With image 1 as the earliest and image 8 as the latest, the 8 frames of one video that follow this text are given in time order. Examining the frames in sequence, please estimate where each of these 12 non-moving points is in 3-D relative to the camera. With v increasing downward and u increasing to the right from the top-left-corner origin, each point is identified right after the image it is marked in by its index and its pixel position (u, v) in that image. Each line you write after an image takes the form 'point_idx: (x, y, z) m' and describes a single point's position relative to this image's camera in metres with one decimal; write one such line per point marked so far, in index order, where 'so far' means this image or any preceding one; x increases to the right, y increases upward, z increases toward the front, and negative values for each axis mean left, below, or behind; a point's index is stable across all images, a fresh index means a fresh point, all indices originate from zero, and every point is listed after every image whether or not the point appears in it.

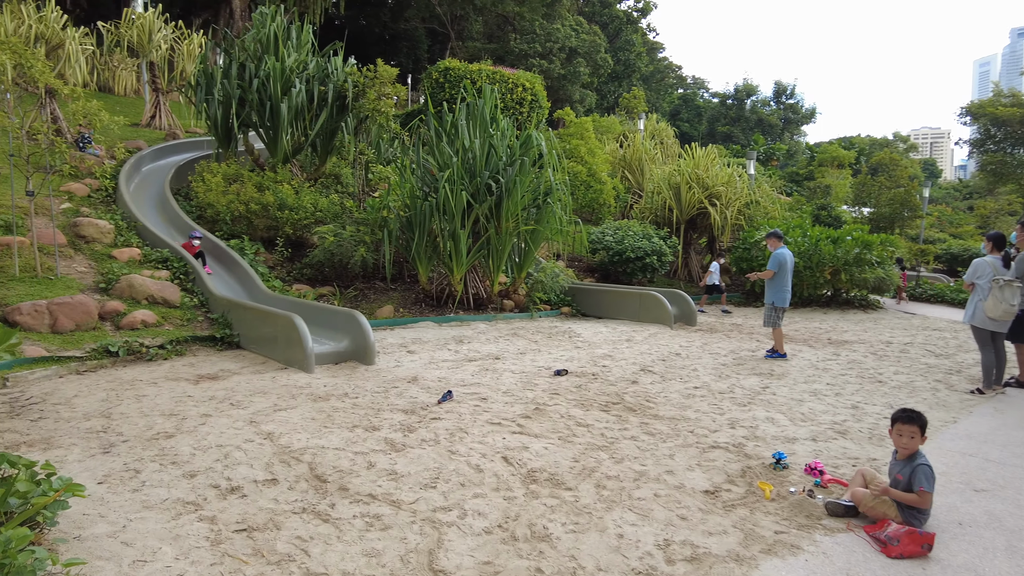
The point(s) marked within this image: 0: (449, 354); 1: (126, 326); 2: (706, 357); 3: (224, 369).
0: (-0.6, -0.6, +5.9) m
1: (-3.5, -0.3, +5.8) m
2: (+1.8, -0.7, +6.1) m
3: (-2.3, -0.6, +5.2) m
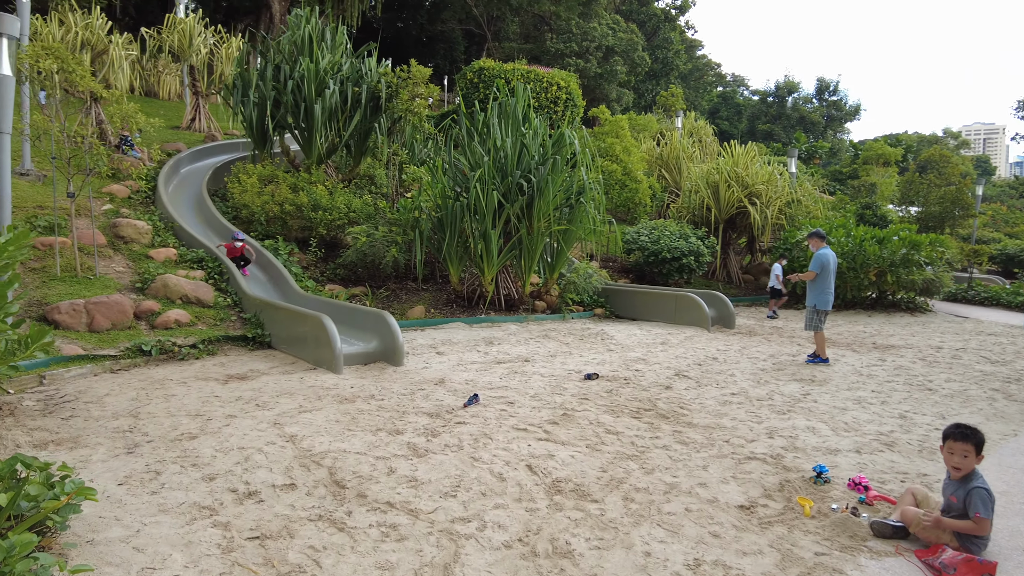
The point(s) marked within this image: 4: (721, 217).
0: (-0.3, -0.6, +5.8) m
1: (-3.2, -0.3, +5.9) m
2: (+2.1, -0.7, +5.9) m
3: (-2.1, -0.6, +5.2) m
4: (+3.4, +1.1, +10.6) m
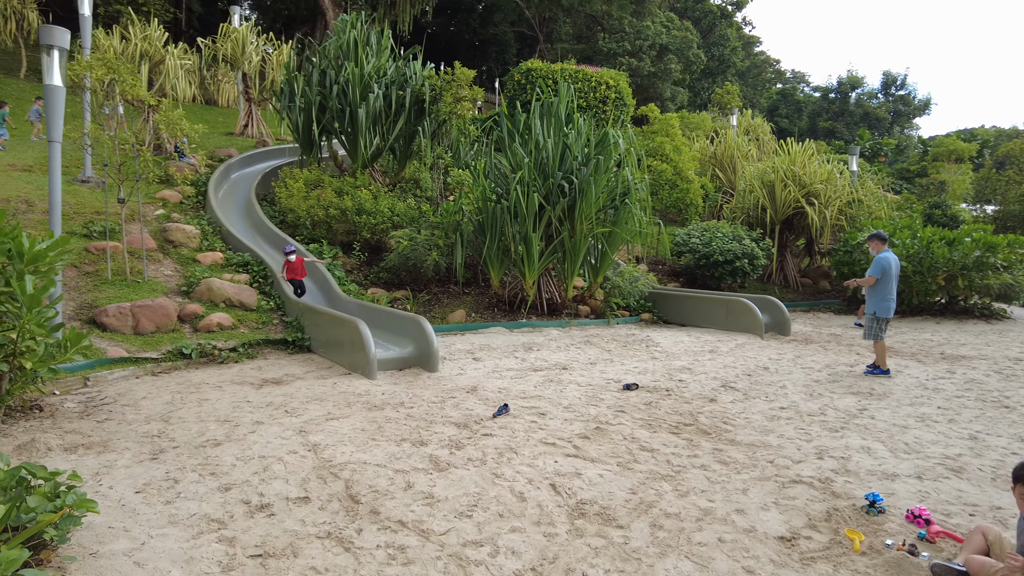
0: (0.0, -0.7, +5.7) m
1: (-2.8, -0.4, +6.0) m
2: (+2.4, -0.7, +5.5) m
3: (-1.8, -0.7, +5.2) m
4: (+4.1, +1.1, +10.1) m
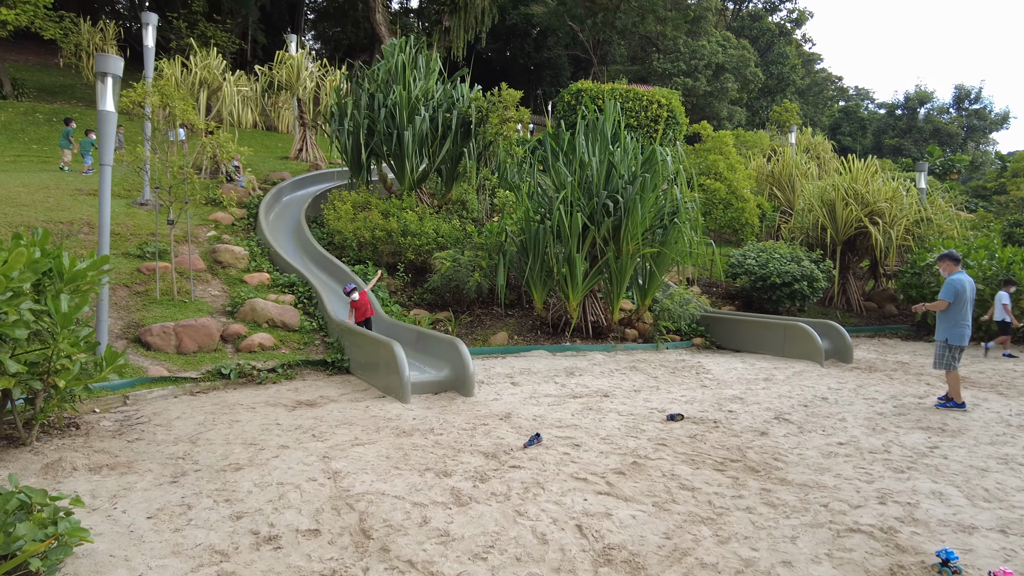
0: (+0.4, -0.8, +5.5) m
1: (-2.5, -0.6, +6.0) m
2: (+2.7, -0.9, +5.1) m
3: (-1.5, -0.8, +5.1) m
4: (+4.8, +0.7, +9.6) m
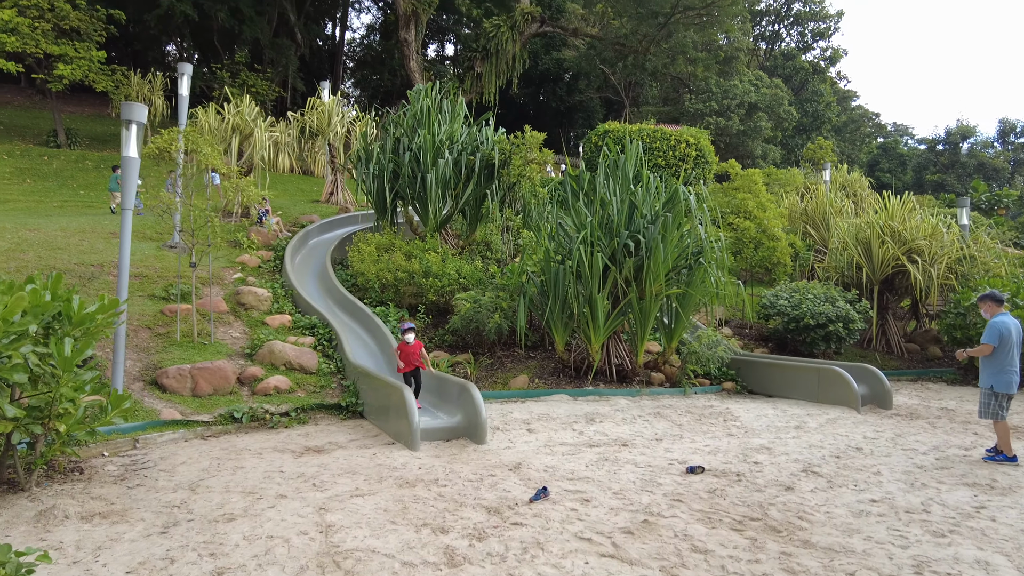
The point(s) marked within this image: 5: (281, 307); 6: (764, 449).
0: (+0.5, -1.2, +5.2) m
1: (-2.3, -0.9, +5.9) m
2: (+2.8, -1.2, +4.8) m
3: (-1.4, -1.2, +5.0) m
4: (+5.2, +0.1, +9.2) m
5: (-2.8, -0.2, +7.7) m
6: (+1.9, -1.2, +4.9) m
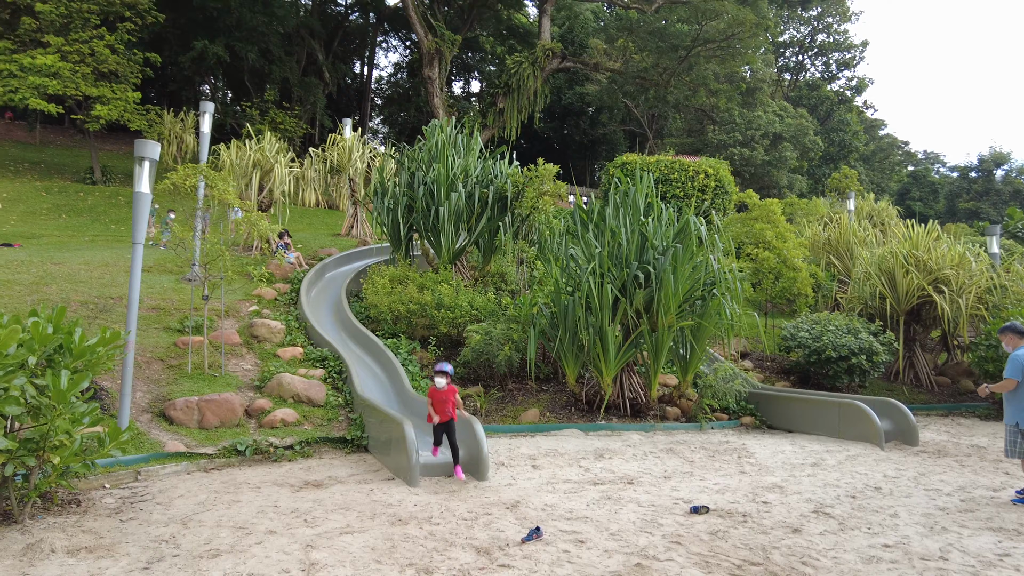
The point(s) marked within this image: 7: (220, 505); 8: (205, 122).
0: (+0.5, -1.4, +5.1) m
1: (-2.3, -1.2, +5.9) m
2: (+2.8, -1.5, +4.5) m
3: (-1.4, -1.4, +4.9) m
4: (+5.4, -0.3, +8.9) m
5: (-2.6, -0.6, +7.8) m
6: (+1.9, -1.4, +4.7) m
7: (-1.9, -1.4, +4.2) m
8: (-4.2, +2.3, +9.0) m
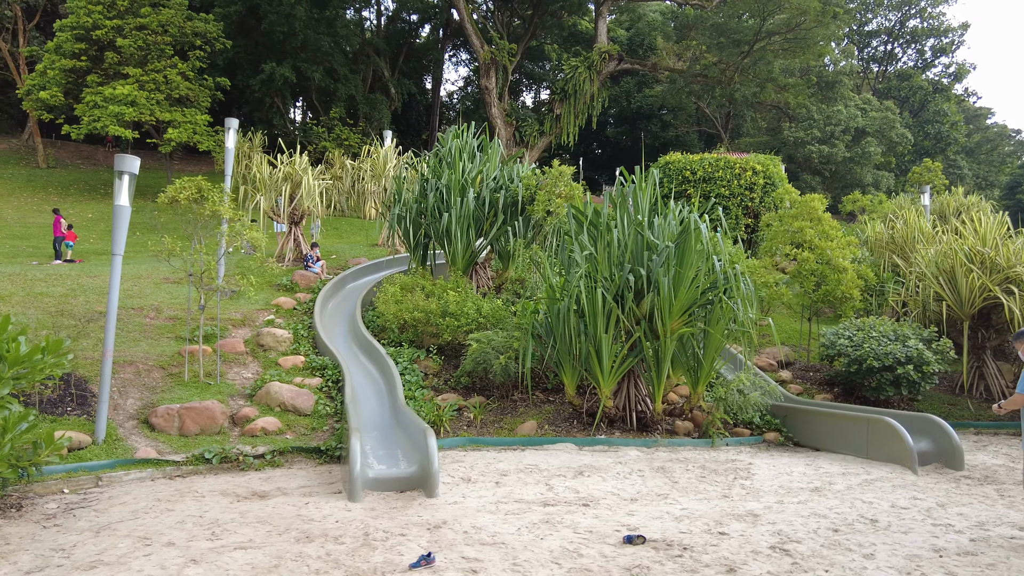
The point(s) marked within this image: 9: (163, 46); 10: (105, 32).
0: (+0.2, -1.5, +4.7) m
1: (-2.4, -1.3, +5.9) m
2: (+2.4, -1.4, +3.8) m
3: (-1.7, -1.5, +4.8) m
4: (+5.5, -0.3, +7.9) m
5: (-2.6, -0.7, +7.8) m
6: (+1.5, -1.4, +4.1) m
7: (-2.3, -1.4, +4.1) m
8: (-4.0, +2.1, +9.2) m
9: (-9.7, +6.7, +18.0) m
10: (-11.0, +6.9, +17.5) m
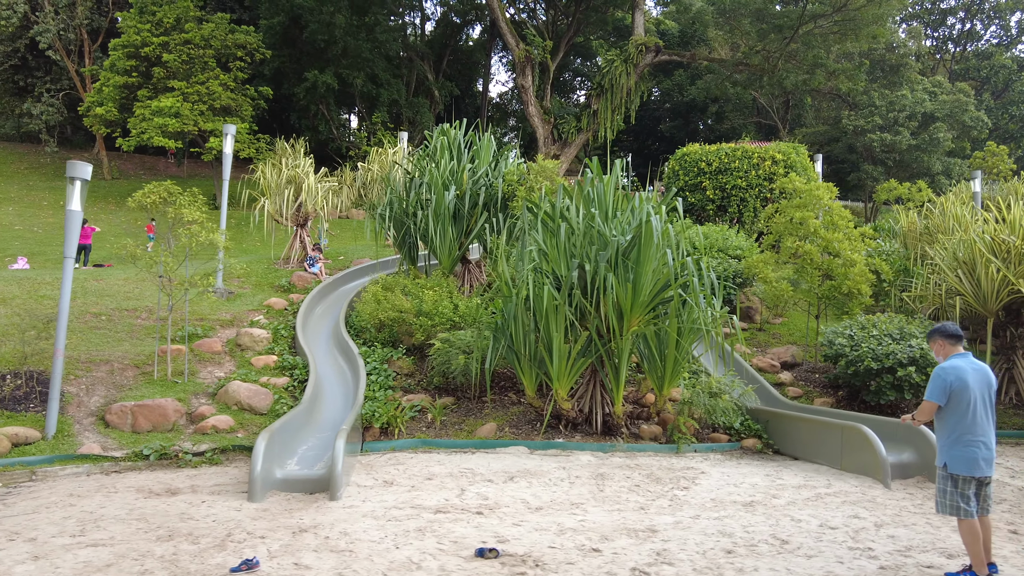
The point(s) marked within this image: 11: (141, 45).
0: (-0.5, -1.5, +4.5) m
1: (-2.9, -1.3, +6.0) m
2: (+1.7, -1.4, +3.4) m
3: (-2.3, -1.5, +4.8) m
4: (+5.2, -0.3, +7.1) m
5: (-2.8, -0.7, +7.9) m
6: (+0.8, -1.4, +3.8) m
7: (-3.0, -1.4, +4.2) m
8: (-4.2, +2.1, +9.5) m
9: (-8.9, +6.7, +18.9) m
10: (-10.2, +6.8, +18.5) m
11: (-10.6, +7.0, +18.6) m
